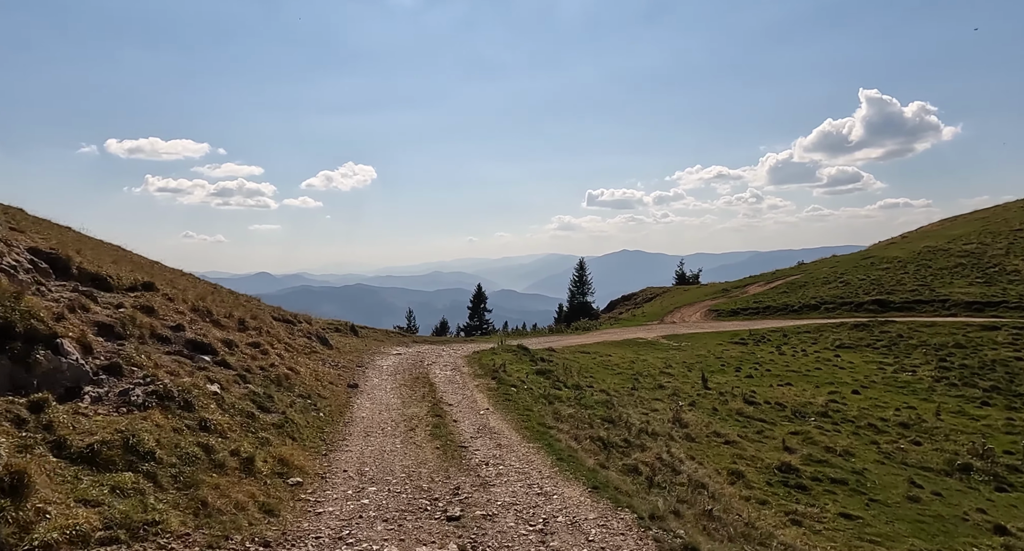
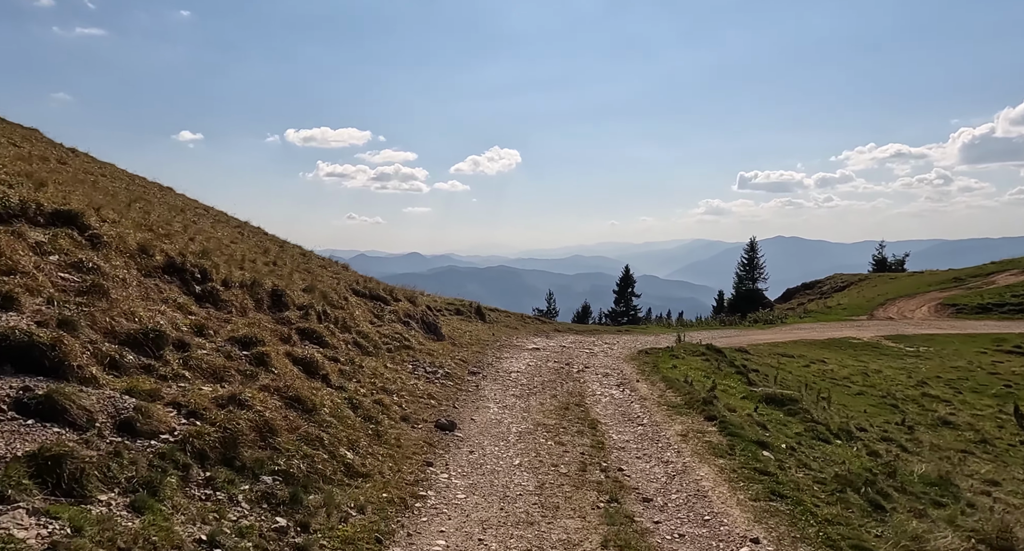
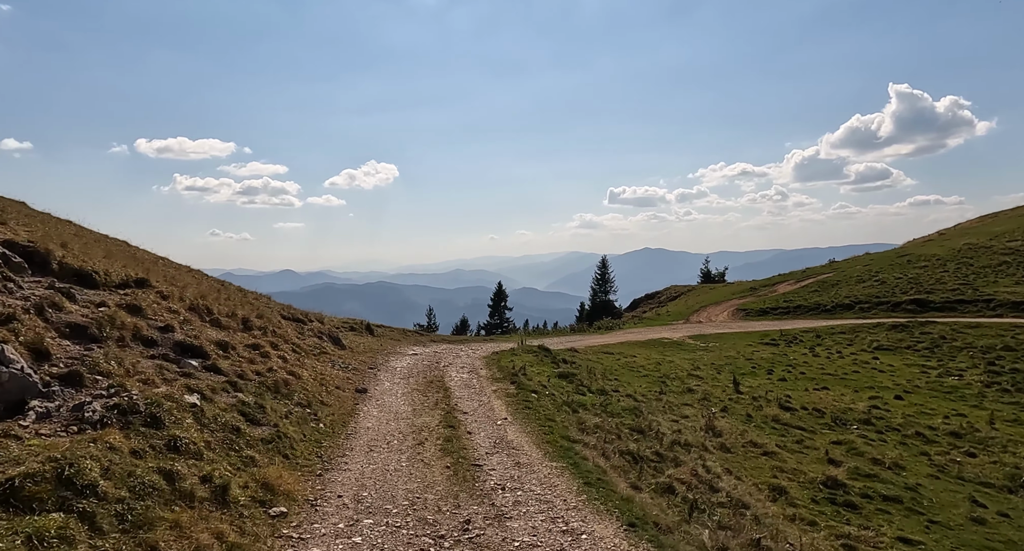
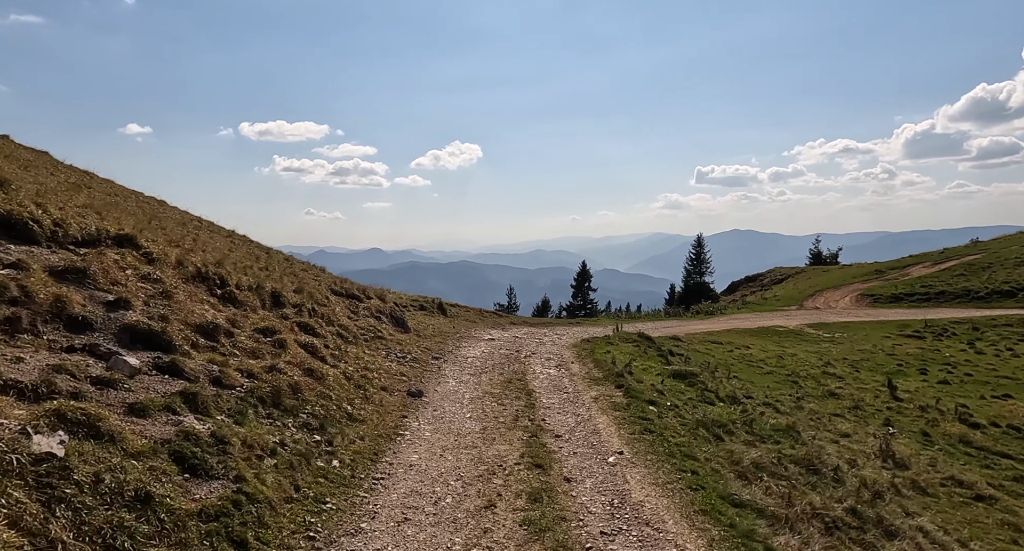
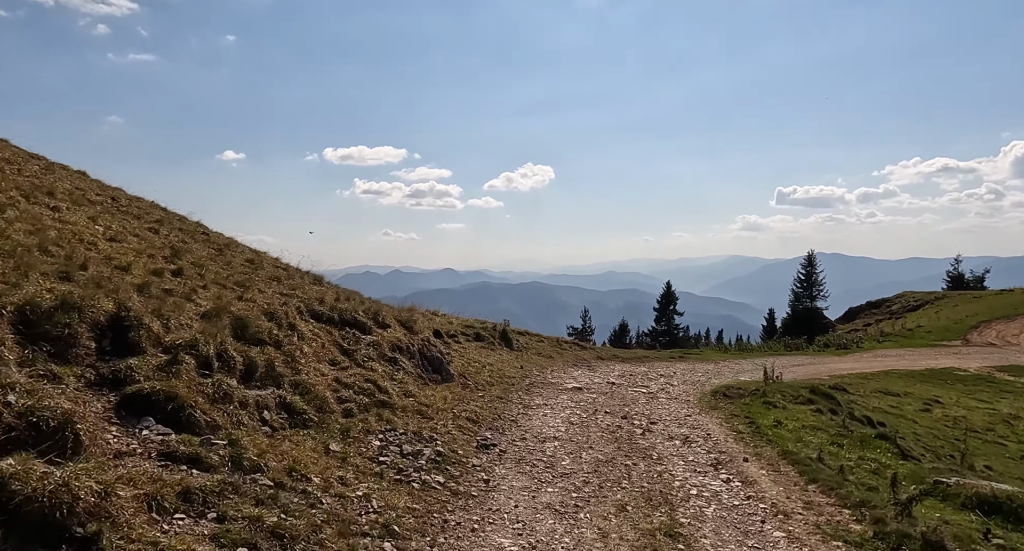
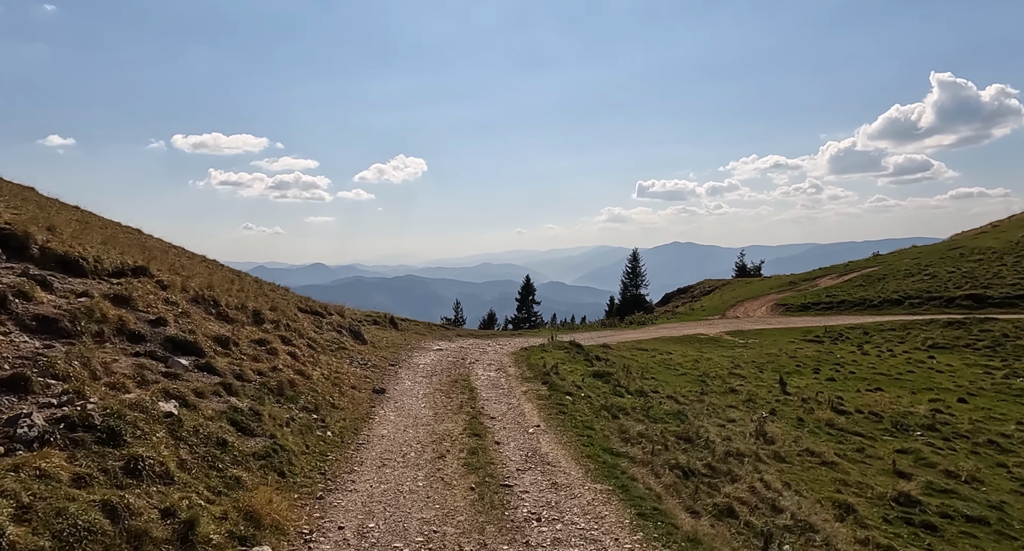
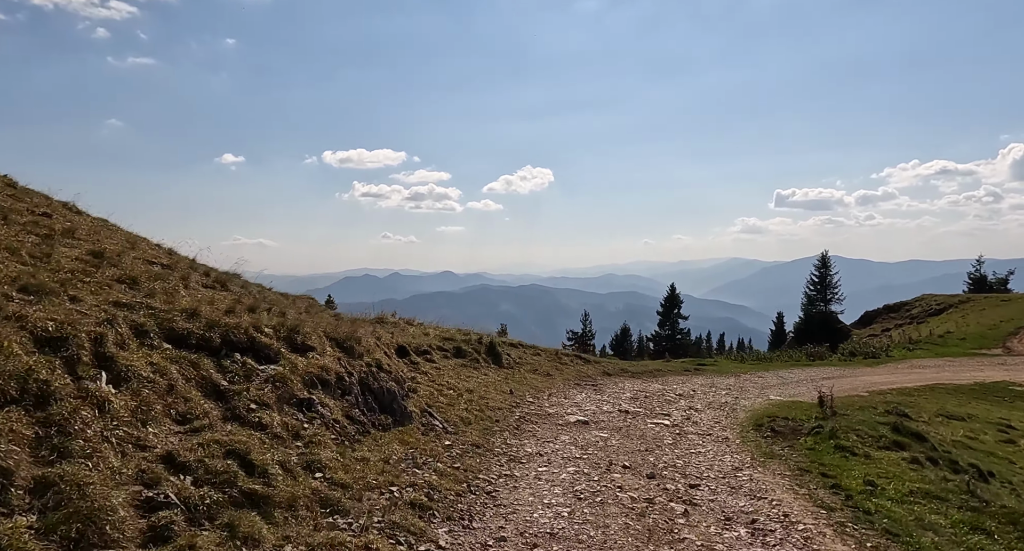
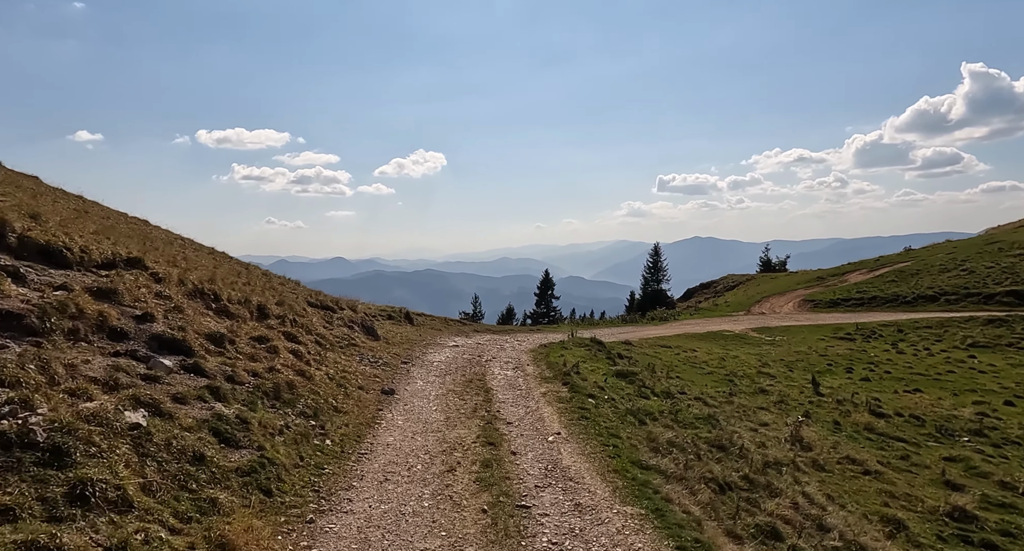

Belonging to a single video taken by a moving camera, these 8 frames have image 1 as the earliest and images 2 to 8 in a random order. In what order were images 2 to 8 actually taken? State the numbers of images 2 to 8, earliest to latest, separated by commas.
3, 6, 8, 4, 2, 5, 7
